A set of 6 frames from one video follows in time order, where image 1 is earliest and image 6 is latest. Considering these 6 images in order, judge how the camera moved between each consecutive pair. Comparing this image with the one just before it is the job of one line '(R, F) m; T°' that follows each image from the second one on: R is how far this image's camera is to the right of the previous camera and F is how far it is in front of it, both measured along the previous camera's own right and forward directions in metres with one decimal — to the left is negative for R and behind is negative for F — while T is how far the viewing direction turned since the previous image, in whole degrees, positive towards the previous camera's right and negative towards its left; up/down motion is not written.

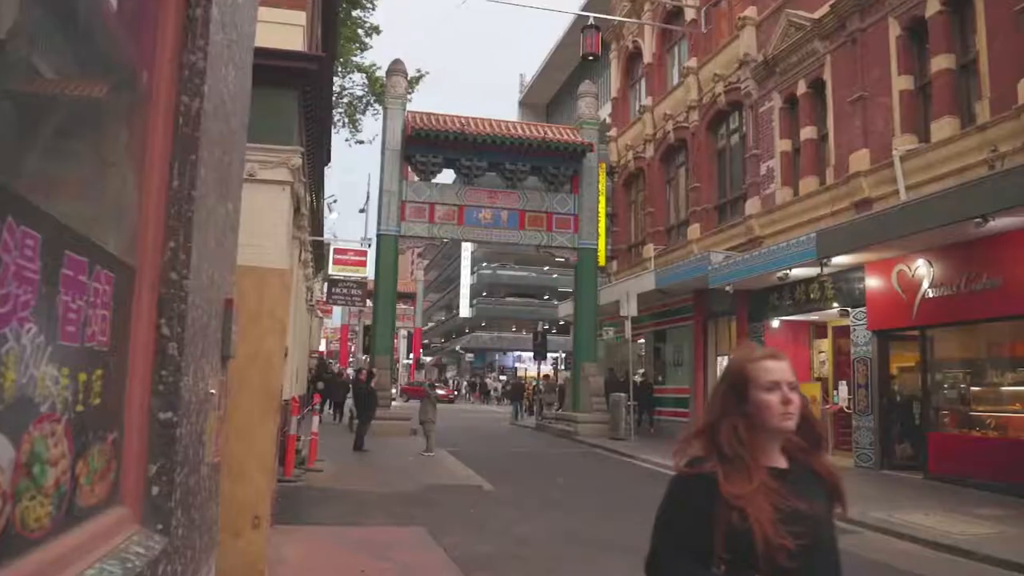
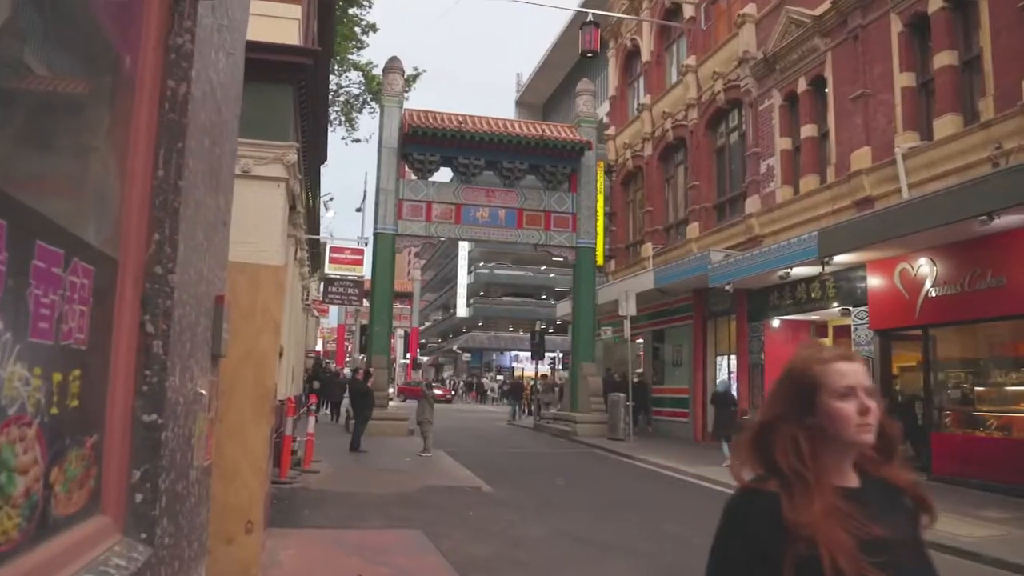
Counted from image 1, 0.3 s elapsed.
(0.0, +0.2) m; 0°
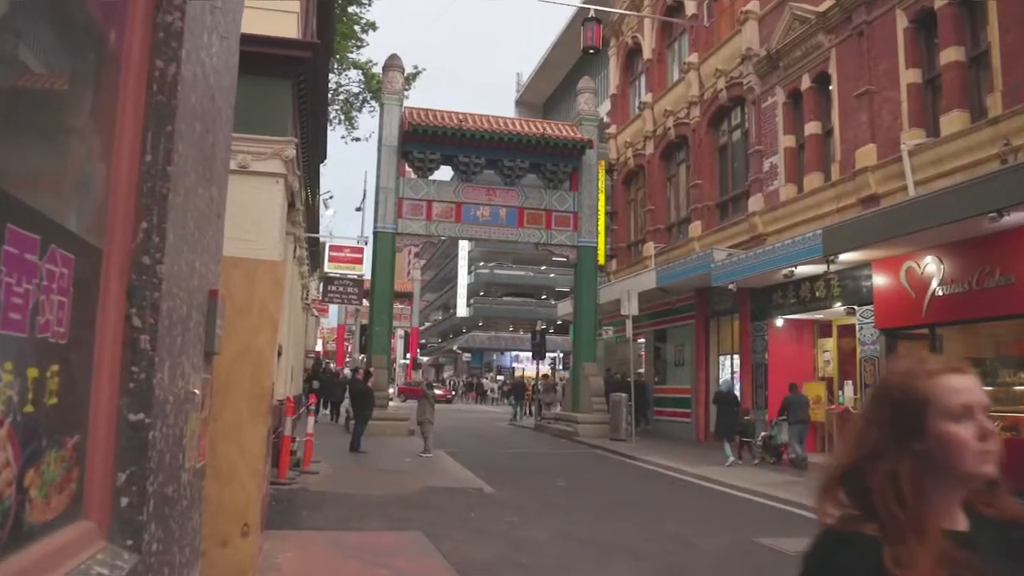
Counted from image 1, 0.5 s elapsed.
(0.0, +0.2) m; 0°
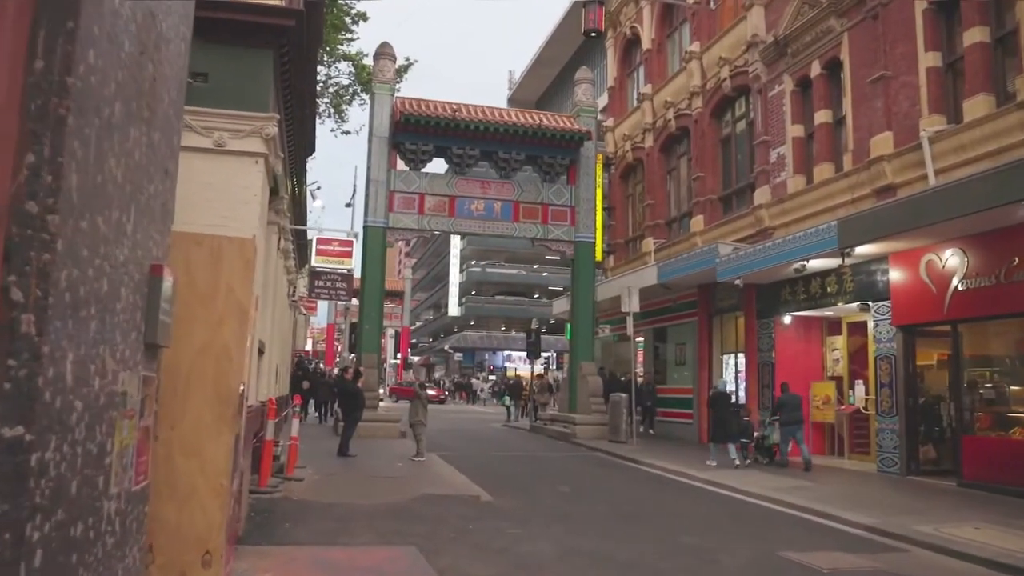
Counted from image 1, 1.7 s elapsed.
(-0.1, +0.8) m; +1°
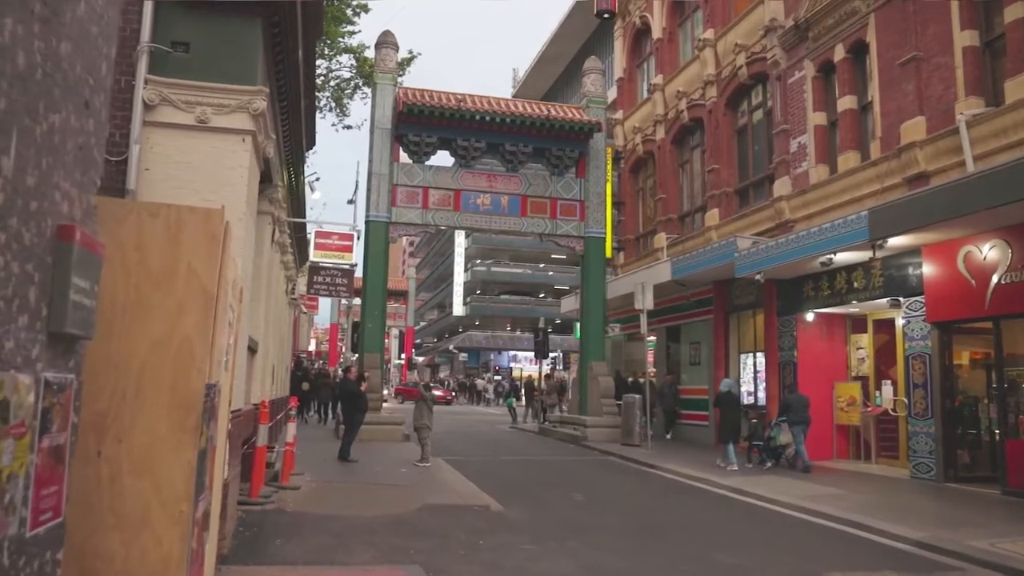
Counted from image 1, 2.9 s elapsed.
(-0.1, +0.8) m; 0°
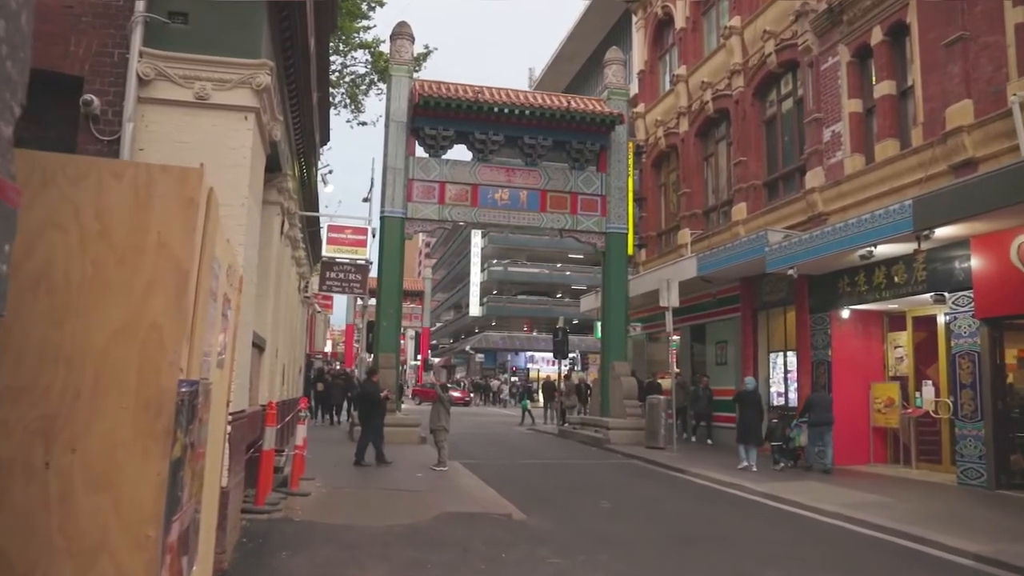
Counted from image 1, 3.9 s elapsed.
(-0.1, +0.7) m; -1°
